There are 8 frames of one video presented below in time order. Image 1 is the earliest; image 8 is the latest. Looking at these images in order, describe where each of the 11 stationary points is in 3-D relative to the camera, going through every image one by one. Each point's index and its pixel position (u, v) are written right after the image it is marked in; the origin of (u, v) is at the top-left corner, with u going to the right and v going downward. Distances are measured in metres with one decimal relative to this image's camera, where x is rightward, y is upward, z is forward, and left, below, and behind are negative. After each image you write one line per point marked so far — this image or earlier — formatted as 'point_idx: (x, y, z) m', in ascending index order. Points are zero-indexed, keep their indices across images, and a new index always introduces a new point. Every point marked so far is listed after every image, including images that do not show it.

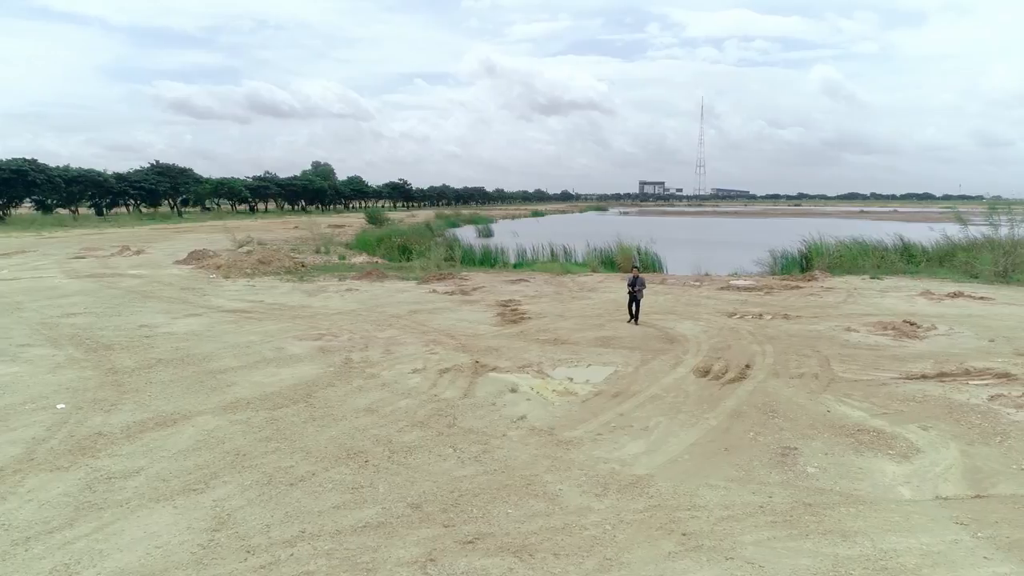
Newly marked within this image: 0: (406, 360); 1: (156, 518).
0: (-1.5, -1.1, +10.4) m
1: (-2.3, -1.5, +4.8) m
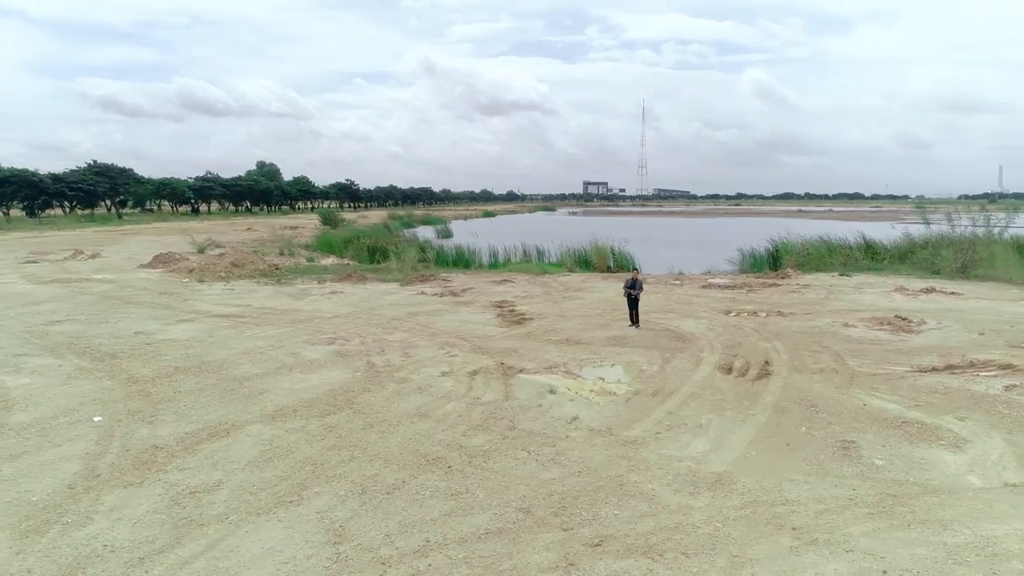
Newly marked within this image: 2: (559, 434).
0: (-1.1, -1.1, +10.3) m
1: (-1.5, -1.6, +4.6) m
2: (+0.5, -1.4, +7.1) m
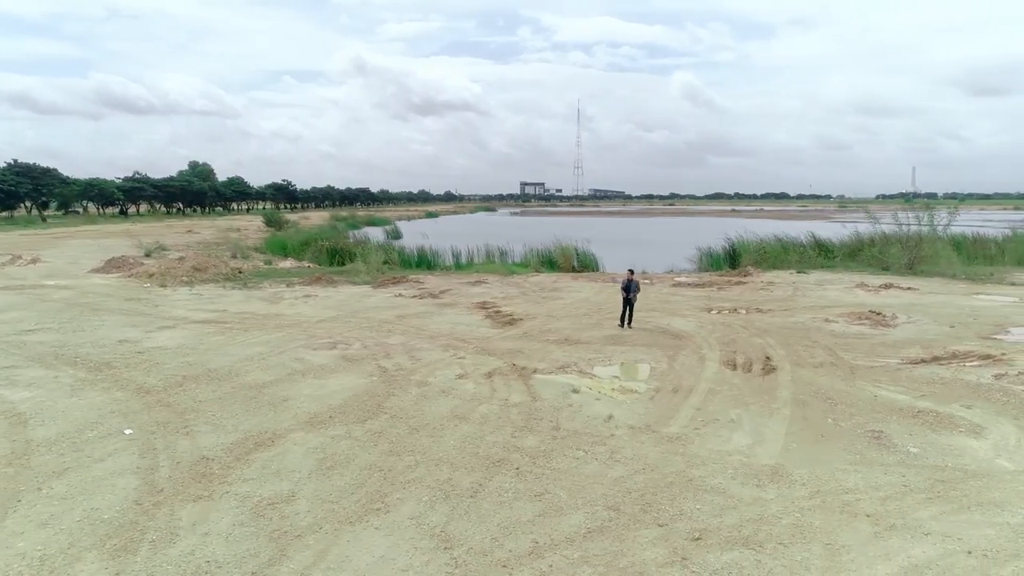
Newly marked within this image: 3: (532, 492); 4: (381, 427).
0: (-1.0, -1.1, +10.2) m
1: (-0.9, -1.6, +4.5) m
2: (+0.9, -1.4, +7.2) m
3: (+0.2, -1.5, +5.4) m
4: (-1.3, -1.4, +7.1) m
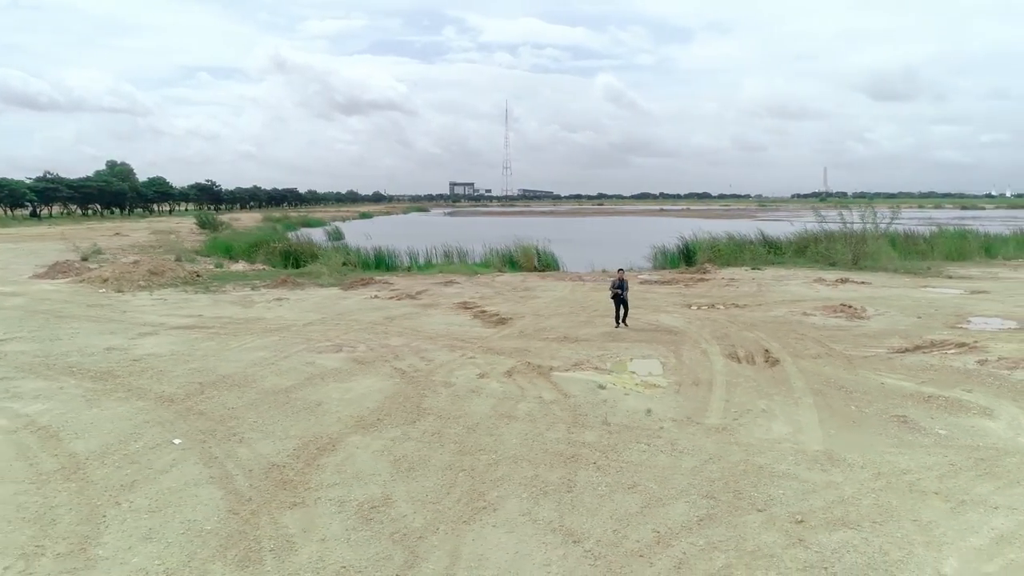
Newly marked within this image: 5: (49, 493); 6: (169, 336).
0: (-0.8, -1.1, +10.2) m
1: (-0.1, -1.6, +4.6) m
2: (+1.5, -1.4, +7.3) m
3: (+0.9, -1.5, +5.5) m
4: (-0.8, -1.4, +7.1) m
5: (-3.4, -1.5, +5.3) m
6: (-6.0, -0.8, +12.6) m
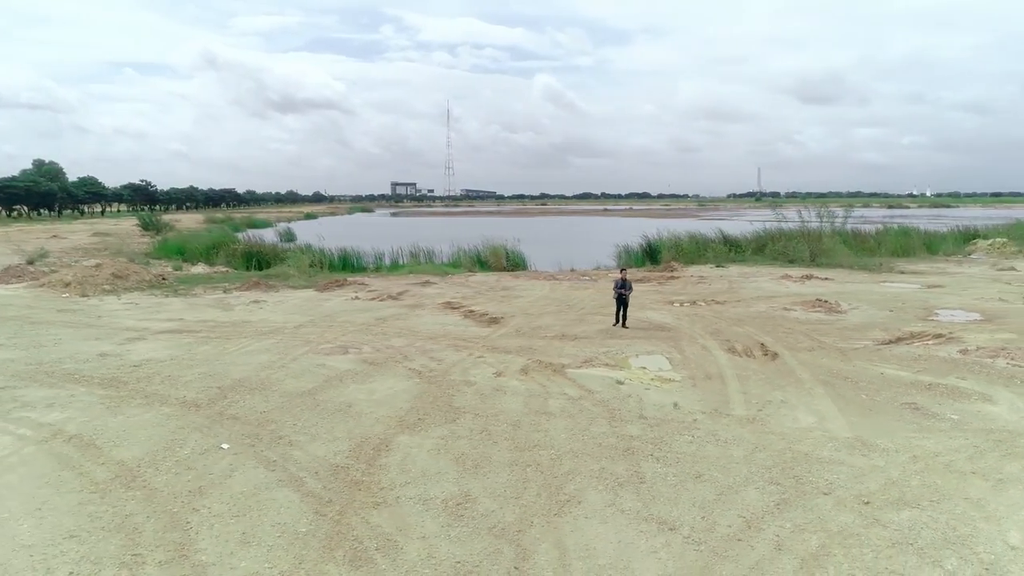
0: (-0.6, -1.1, +10.2) m
1: (+0.5, -1.6, +4.7) m
2: (+1.9, -1.4, +7.6) m
3: (+1.4, -1.5, +5.7) m
4: (-0.3, -1.4, +7.1) m
5: (-2.9, -1.6, +5.2) m
6: (-6.0, -0.9, +12.2) m
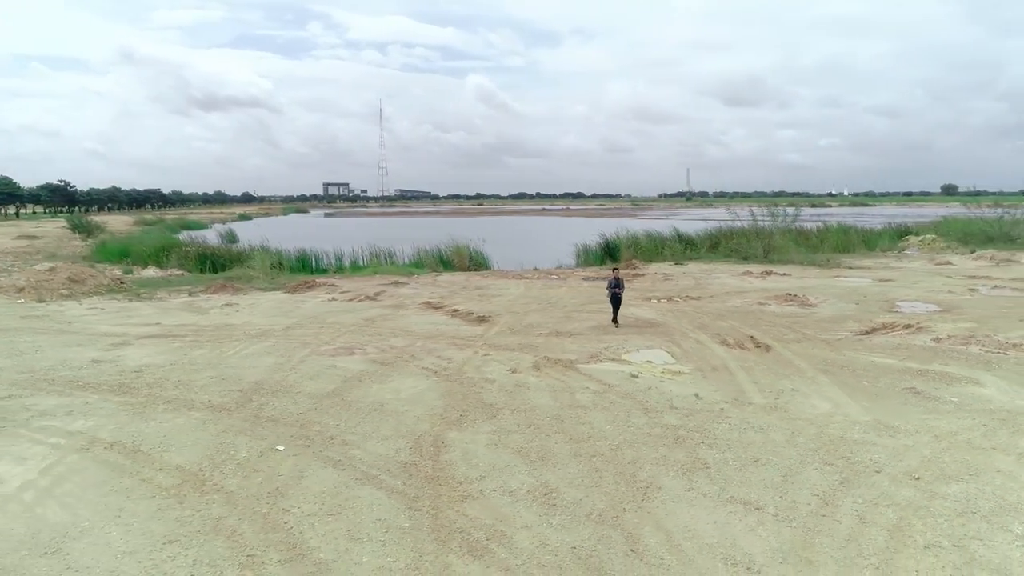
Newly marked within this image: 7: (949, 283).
0: (-0.4, -1.1, +10.3) m
1: (+1.2, -1.5, +4.9) m
2: (+2.2, -1.3, +7.9) m
3: (+2.0, -1.4, +6.0) m
4: (+0.1, -1.4, +7.3) m
5: (-2.2, -1.6, +5.1) m
6: (-6.0, -1.0, +11.8) m
7: (+12.1, +0.2, +19.8) m
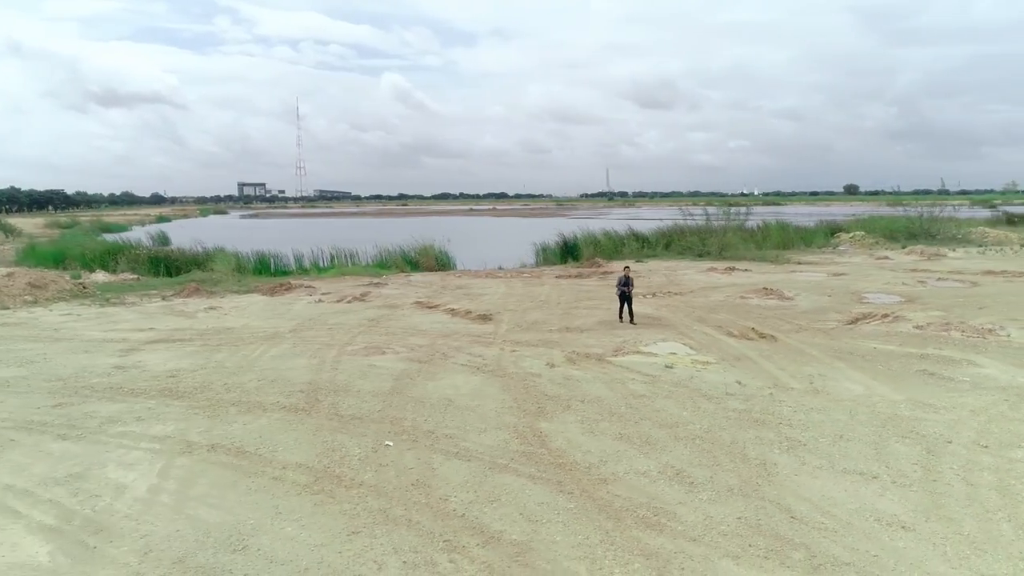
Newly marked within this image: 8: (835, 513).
0: (+0.1, -1.1, +10.6) m
1: (+2.3, -1.5, +5.4) m
2: (+3.0, -1.2, +8.5) m
3: (+2.9, -1.4, +6.6) m
4: (+0.9, -1.3, +7.6) m
5: (-1.2, -1.5, +5.2) m
6: (-5.7, -1.0, +11.5) m
7: (+11.5, +0.4, +21.4) m
8: (+2.2, -1.5, +4.9) m
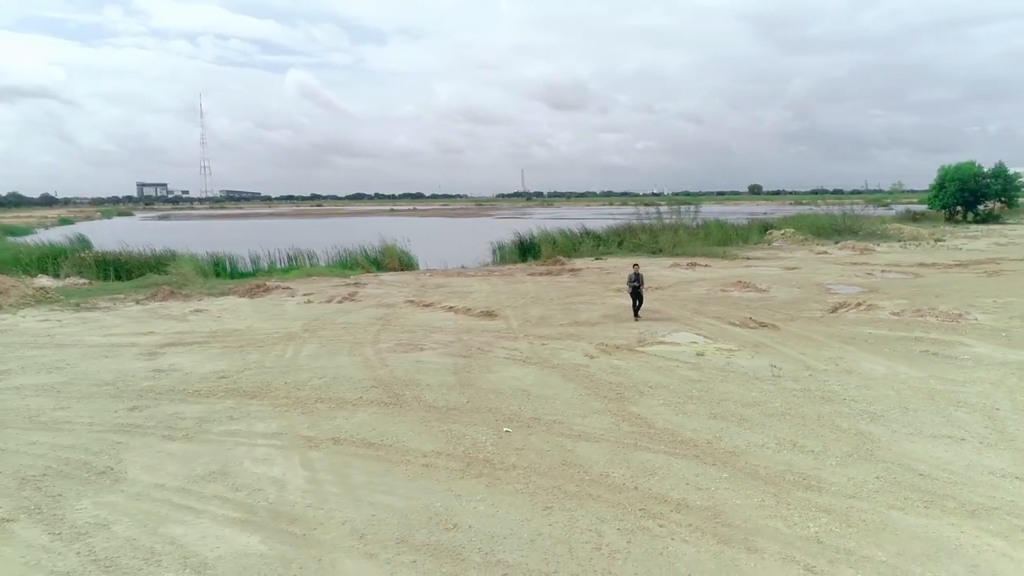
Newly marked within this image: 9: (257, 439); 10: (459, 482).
0: (+0.6, -1.0, +11.0) m
1: (+3.4, -1.4, +6.1) m
2: (+3.8, -1.1, +9.3) m
3: (+3.9, -1.2, +7.3) m
4: (+1.9, -1.2, +8.2) m
5: (0.0, -1.5, +5.5) m
6: (-5.2, -1.0, +11.2) m
7: (+10.7, +0.6, +23.1) m
8: (+3.4, -1.4, +5.5) m
9: (-2.4, -1.4, +6.6) m
10: (-0.4, -1.5, +5.5) m
